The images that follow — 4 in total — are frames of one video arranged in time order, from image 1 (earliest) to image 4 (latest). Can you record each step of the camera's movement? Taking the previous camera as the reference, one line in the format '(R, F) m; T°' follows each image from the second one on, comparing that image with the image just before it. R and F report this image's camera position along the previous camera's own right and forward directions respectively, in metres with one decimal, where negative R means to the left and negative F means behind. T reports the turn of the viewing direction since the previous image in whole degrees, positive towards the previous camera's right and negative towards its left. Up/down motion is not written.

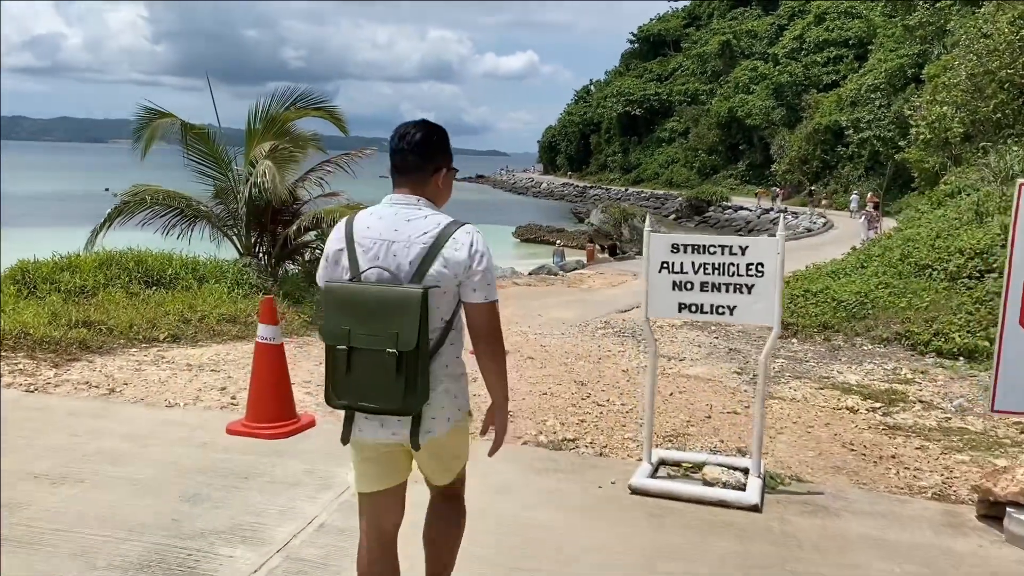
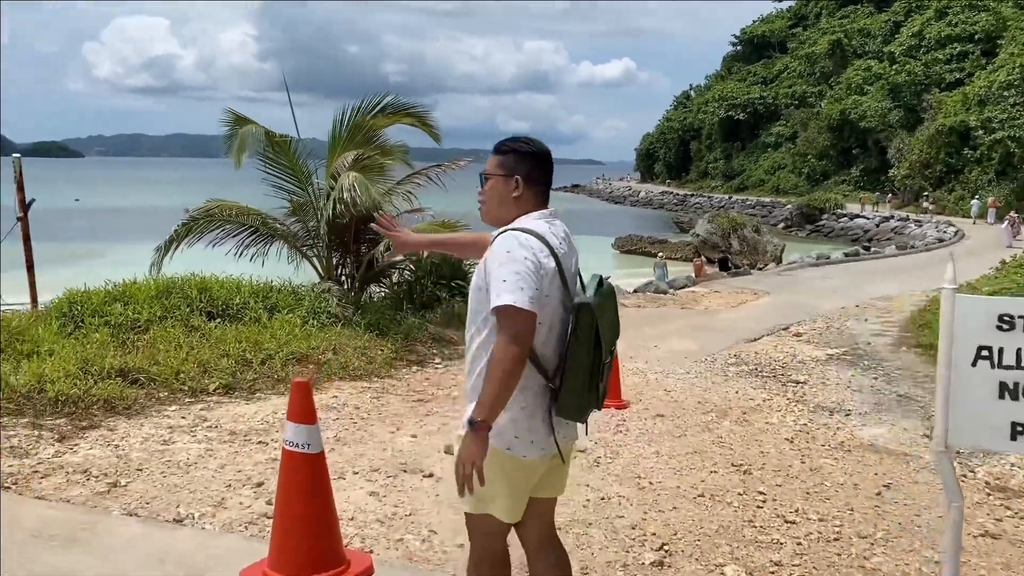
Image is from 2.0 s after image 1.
(-0.2, +1.6) m; -6°
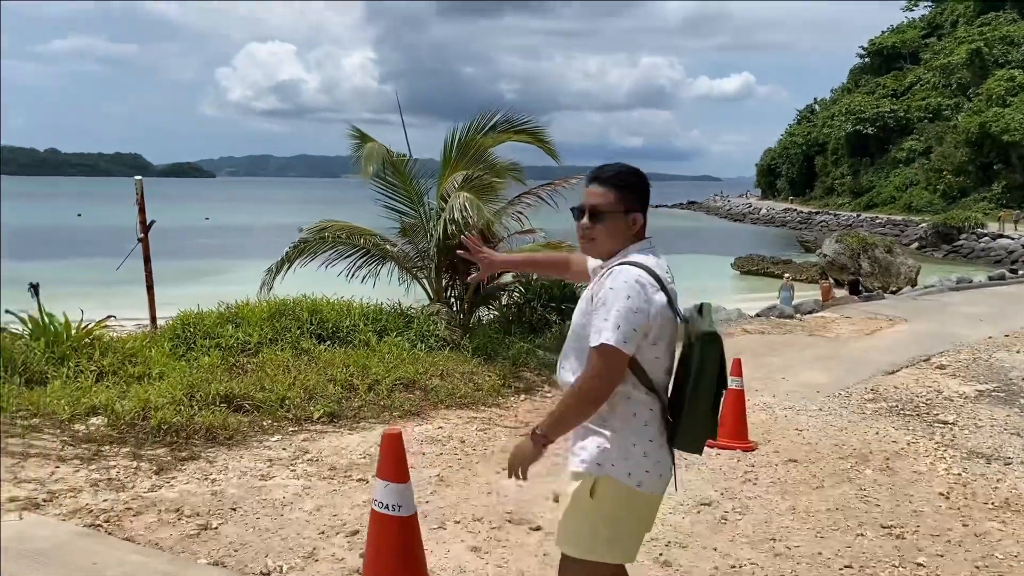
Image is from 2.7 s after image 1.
(0.0, +0.4) m; -7°
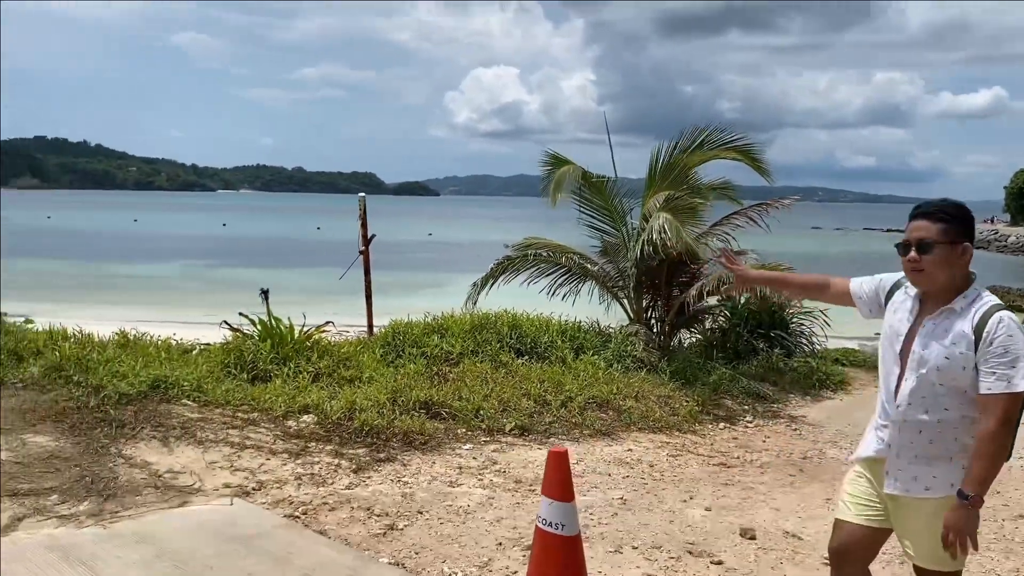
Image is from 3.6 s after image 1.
(+0.1, 0.0) m; -14°
